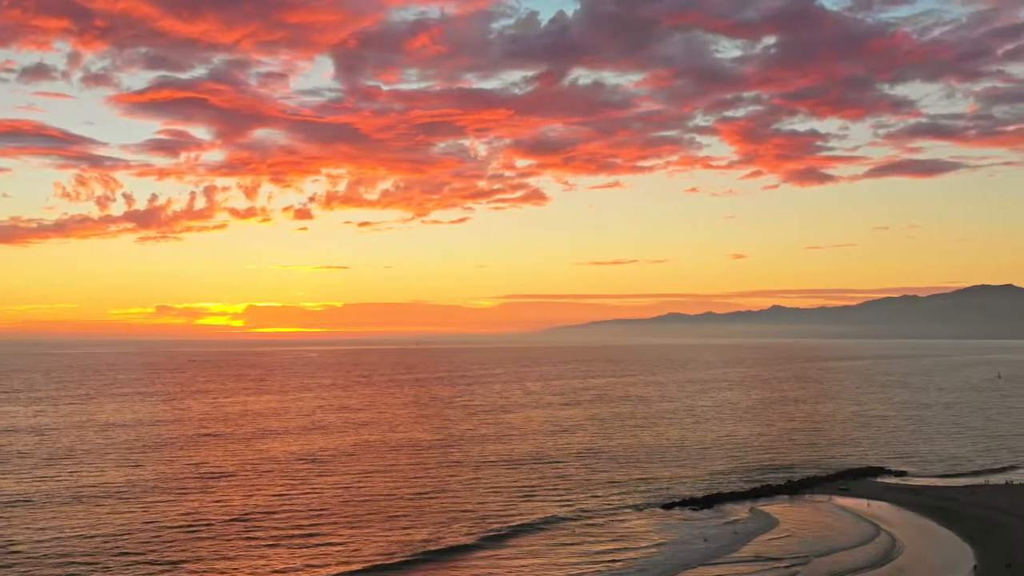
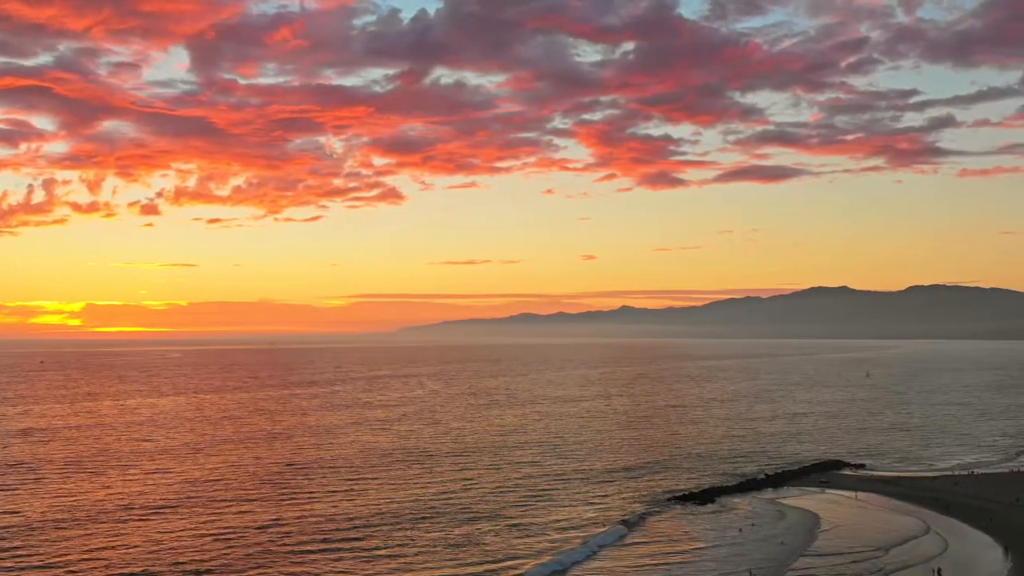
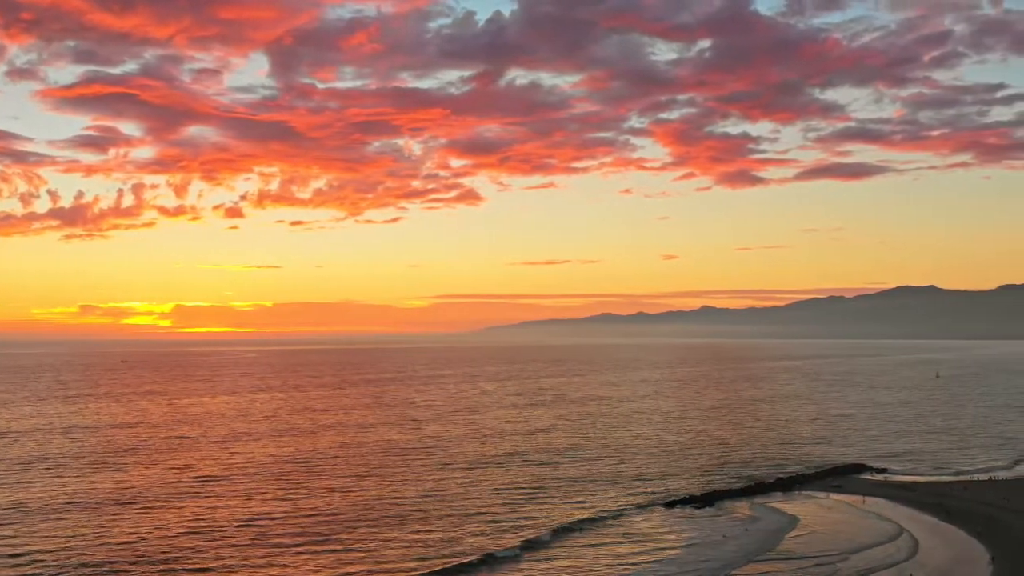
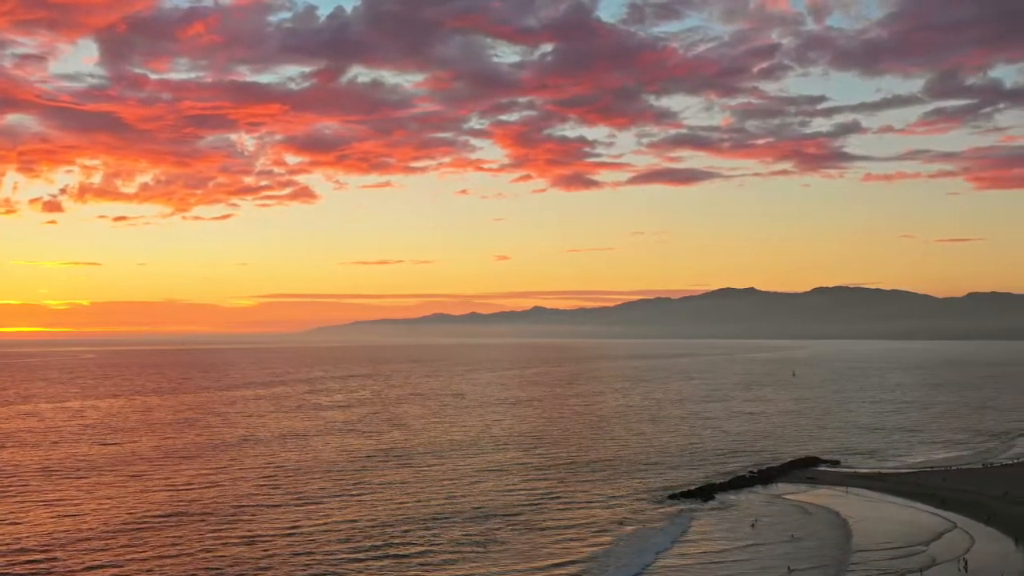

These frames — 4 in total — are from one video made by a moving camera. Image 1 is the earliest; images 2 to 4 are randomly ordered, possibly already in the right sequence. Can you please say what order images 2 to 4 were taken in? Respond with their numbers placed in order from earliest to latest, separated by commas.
3, 2, 4
